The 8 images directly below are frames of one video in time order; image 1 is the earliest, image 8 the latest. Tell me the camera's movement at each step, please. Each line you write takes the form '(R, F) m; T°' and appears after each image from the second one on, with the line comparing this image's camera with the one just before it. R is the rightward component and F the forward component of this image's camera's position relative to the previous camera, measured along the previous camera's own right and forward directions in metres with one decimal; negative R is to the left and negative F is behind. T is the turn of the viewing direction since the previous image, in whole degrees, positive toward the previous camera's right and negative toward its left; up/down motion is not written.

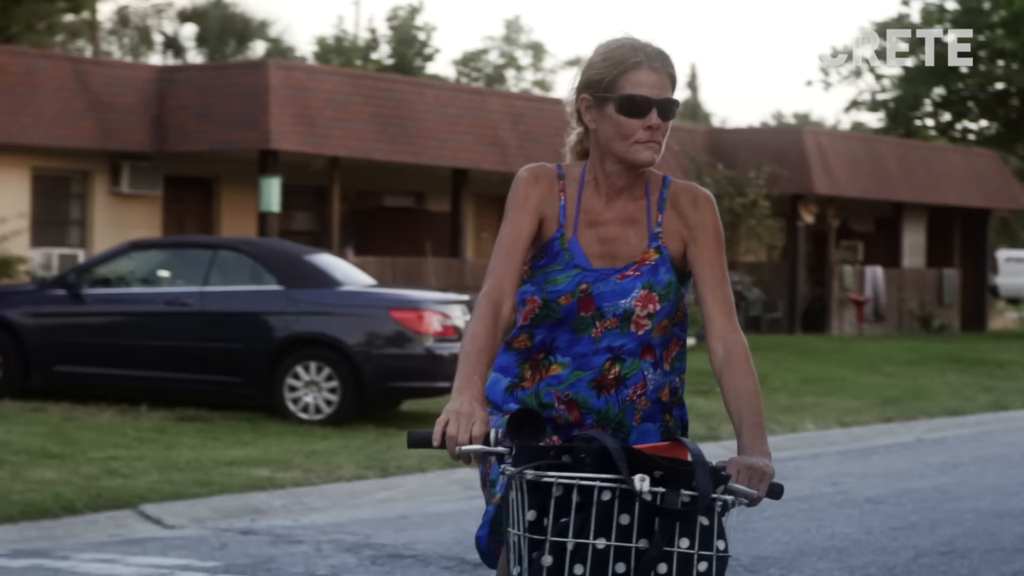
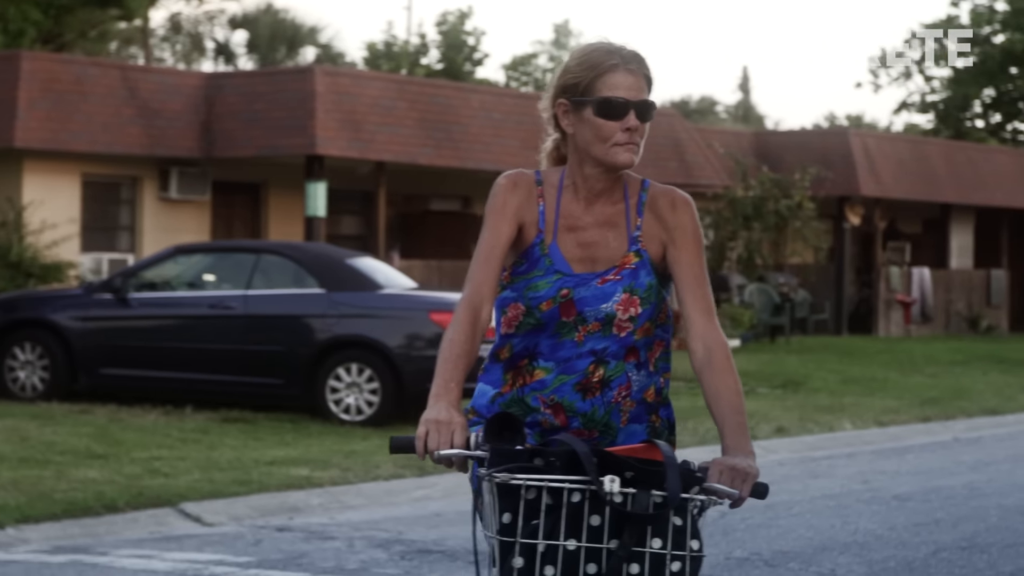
(+0.1, -0.2) m; -2°
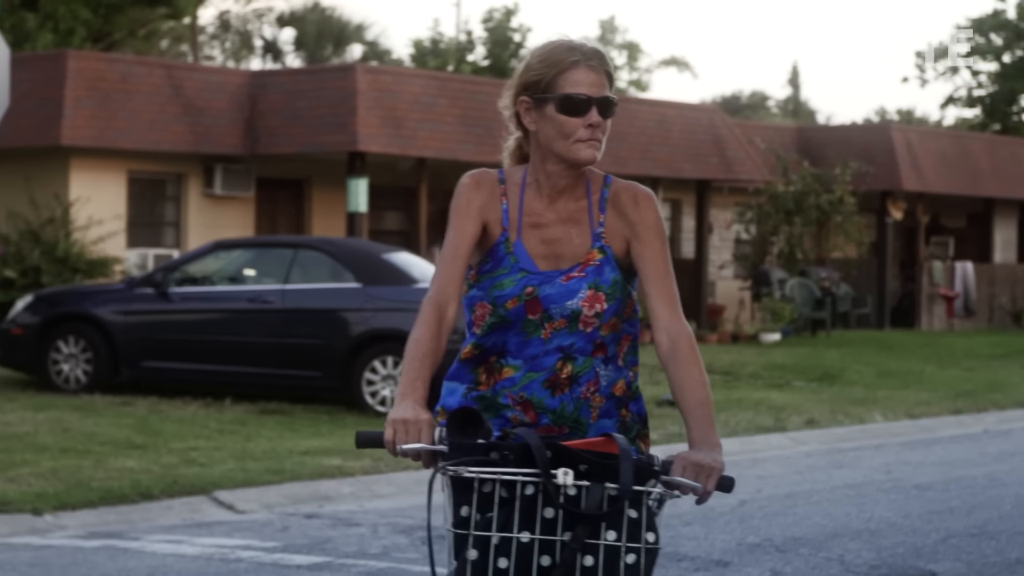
(+0.1, -0.2) m; -1°
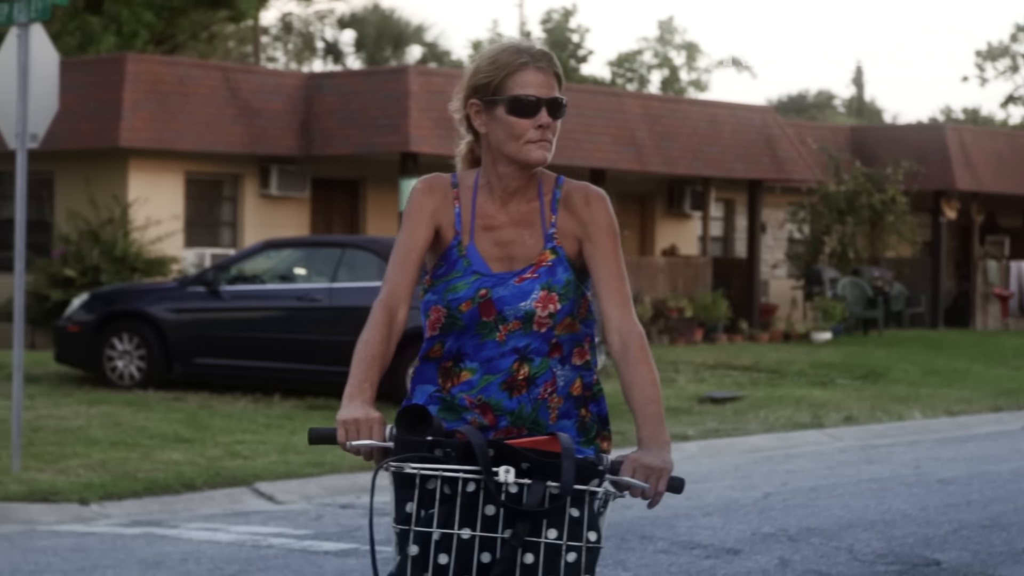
(+0.2, -0.3) m; -2°
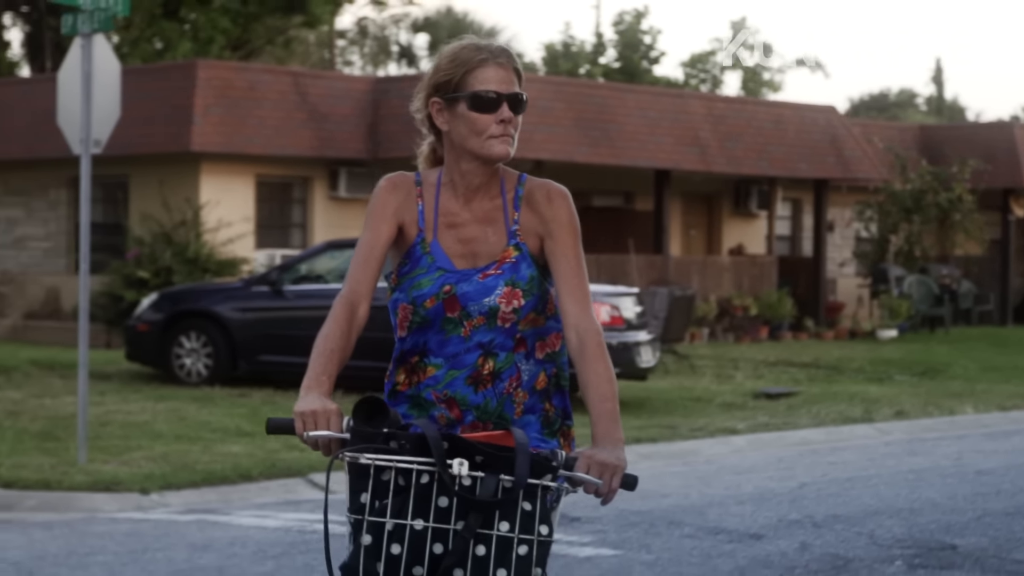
(+0.2, -0.3) m; -2°
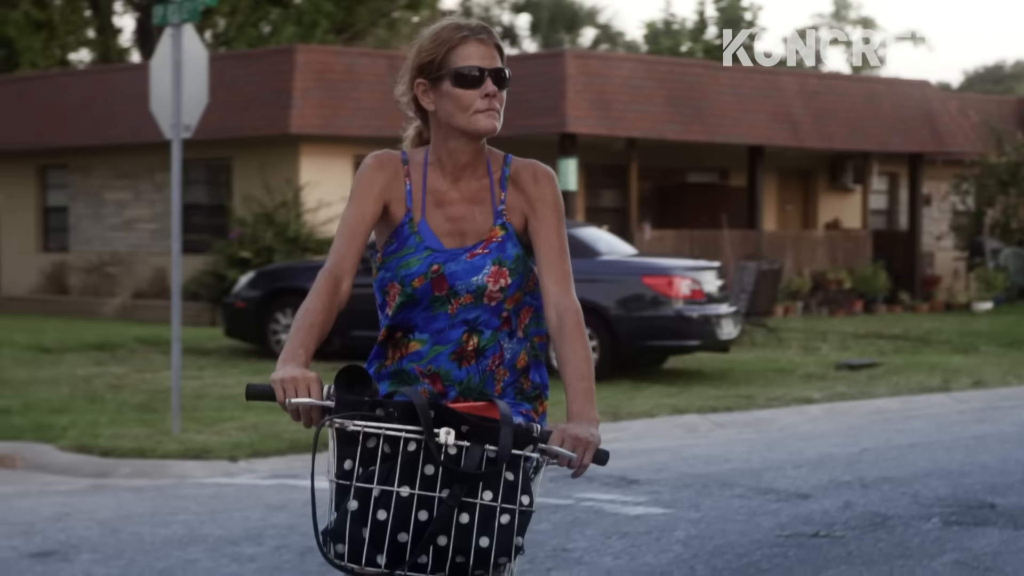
(+0.2, -0.4) m; -3°
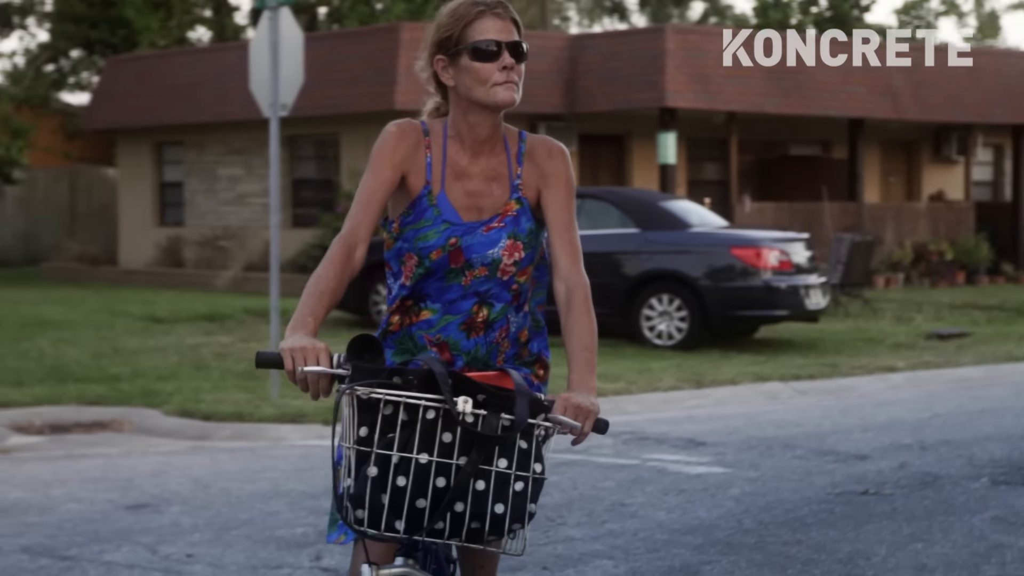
(+0.2, -0.4) m; -3°
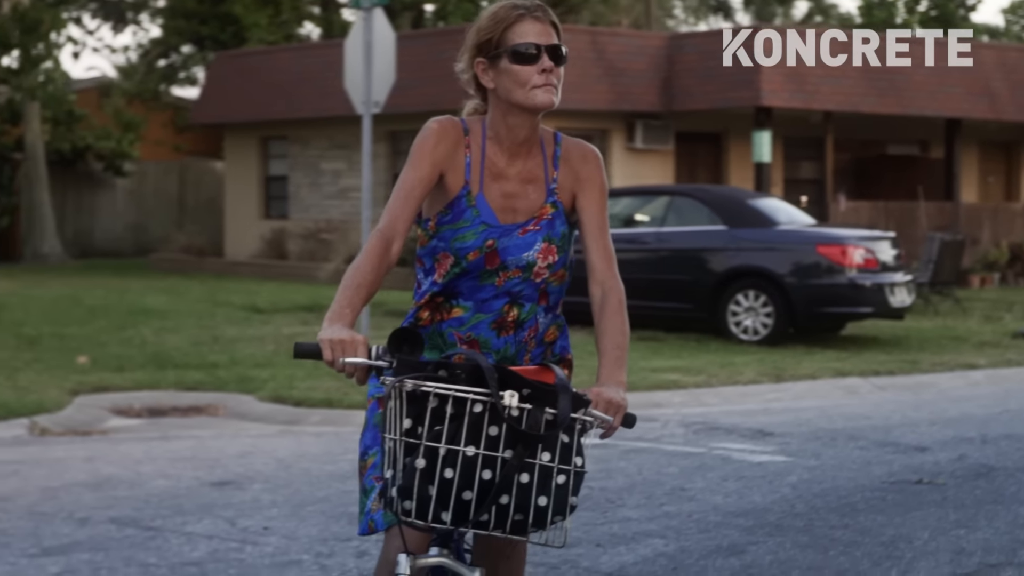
(+0.2, -0.4) m; -3°
